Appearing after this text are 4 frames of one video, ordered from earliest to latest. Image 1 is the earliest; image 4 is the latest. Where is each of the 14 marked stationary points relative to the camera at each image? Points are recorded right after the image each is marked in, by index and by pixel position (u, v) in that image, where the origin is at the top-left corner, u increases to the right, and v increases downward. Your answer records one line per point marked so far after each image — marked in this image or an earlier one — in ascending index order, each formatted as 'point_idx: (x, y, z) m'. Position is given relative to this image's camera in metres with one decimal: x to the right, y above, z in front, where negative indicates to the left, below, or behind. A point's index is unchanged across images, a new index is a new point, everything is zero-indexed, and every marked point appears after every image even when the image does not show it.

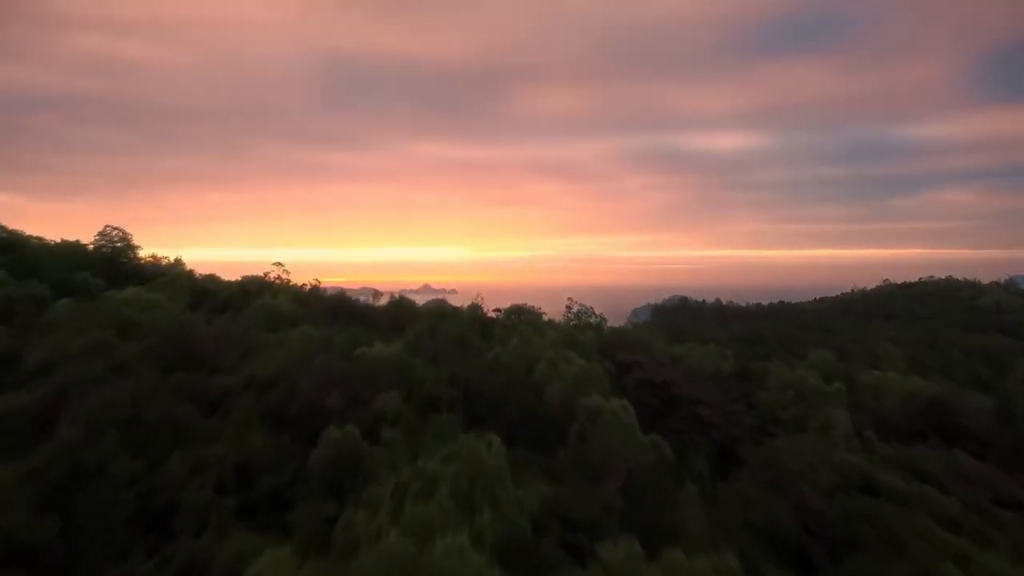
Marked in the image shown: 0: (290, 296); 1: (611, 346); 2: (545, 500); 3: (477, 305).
0: (-1.9, -0.1, +12.9) m
1: (+0.9, -0.5, +13.0) m
2: (+0.1, -0.9, +6.2) m
3: (-0.3, -0.2, +14.2) m
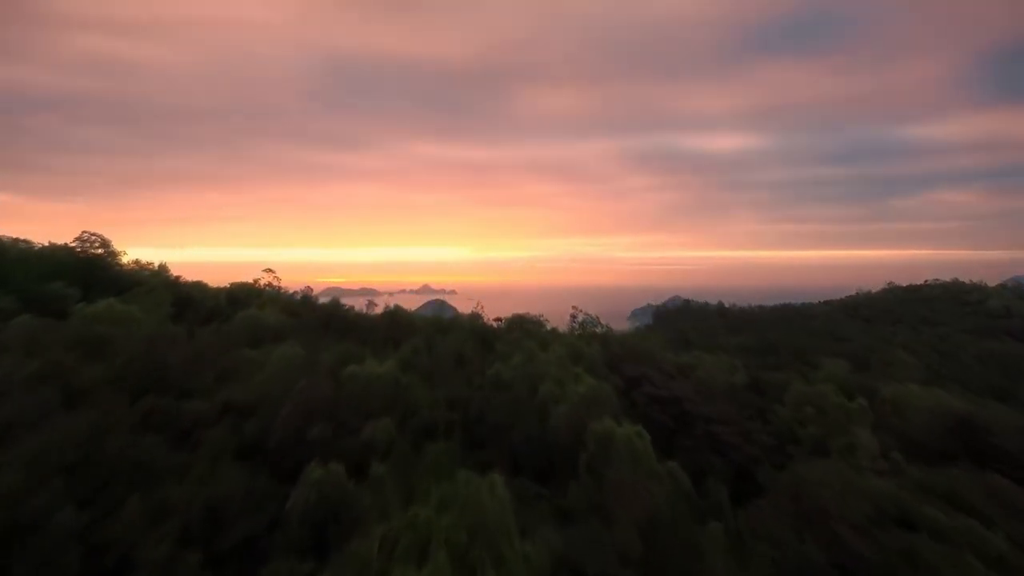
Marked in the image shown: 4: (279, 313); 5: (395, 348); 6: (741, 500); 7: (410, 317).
0: (-1.9, -0.2, +12.2) m
1: (+0.9, -0.6, +12.4) m
2: (+0.2, -0.9, +5.6) m
3: (-0.3, -0.3, +13.6) m
4: (-1.8, -0.2, +11.2) m
5: (-0.7, -0.4, +9.4) m
6: (+1.3, -1.2, +8.3) m
7: (-0.8, -0.2, +11.8) m
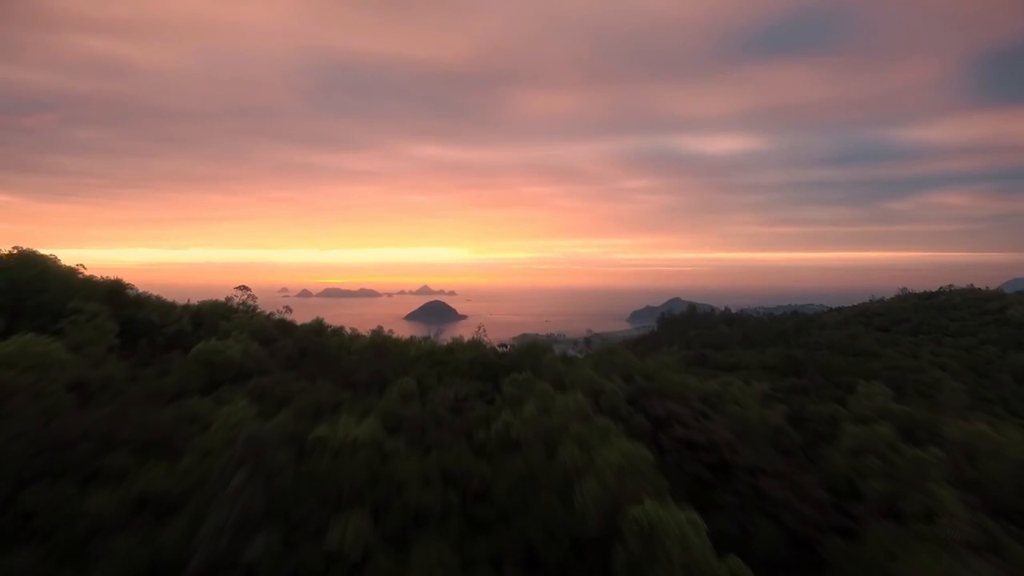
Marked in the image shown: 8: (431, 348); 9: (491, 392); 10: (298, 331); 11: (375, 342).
0: (-1.9, -0.3, +10.6) m
1: (+0.9, -0.7, +10.7) m
2: (+0.2, -1.1, +3.9) m
3: (-0.3, -0.4, +11.9) m
4: (-1.7, -0.4, +9.6) m
5: (-0.7, -0.5, +7.7) m
6: (+1.3, -1.3, +6.6) m
7: (-0.8, -0.4, +10.2) m
8: (-0.6, -0.4, +10.1) m
9: (-0.1, -0.6, +8.3) m
10: (-1.6, -0.3, +11.2) m
11: (-0.9, -0.4, +10.3) m
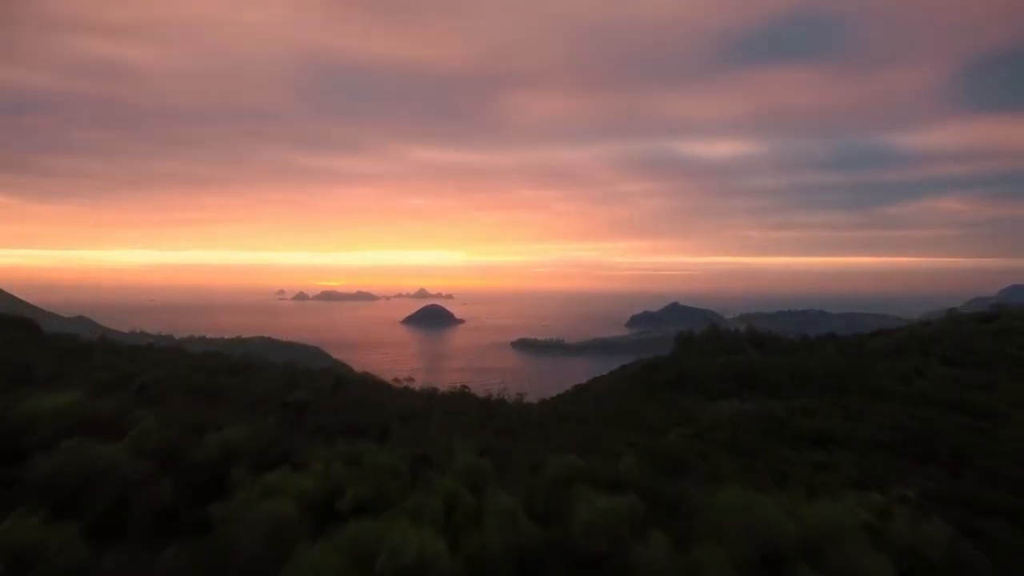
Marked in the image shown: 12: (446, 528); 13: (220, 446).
0: (-1.6, -0.8, +5.6) m
1: (+1.2, -1.2, +5.7) m
2: (+0.5, -1.5, -1.1) m
3: (0.0, -0.9, +6.9) m
4: (-1.5, -0.8, +4.6) m
5: (-0.4, -1.0, +2.7) m
6: (+1.6, -1.8, +1.6) m
7: (-0.5, -0.8, +5.2) m
8: (-0.3, -0.9, +5.1) m
9: (+0.1, -1.0, +3.3) m
10: (-1.4, -0.8, +6.2) m
11: (-0.7, -0.8, +5.3) m
12: (-0.3, -0.9, +5.6) m
13: (-1.4, -0.8, +7.0) m
